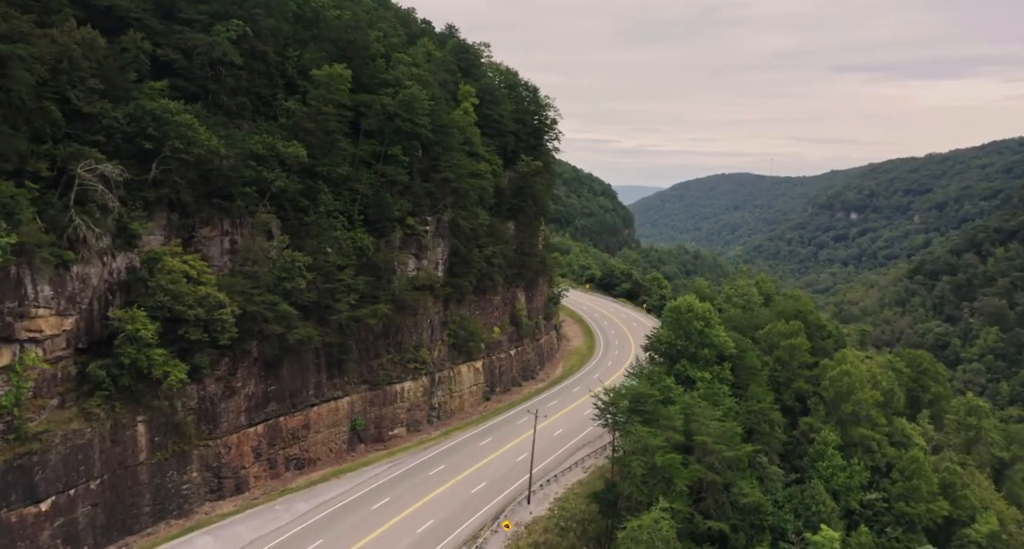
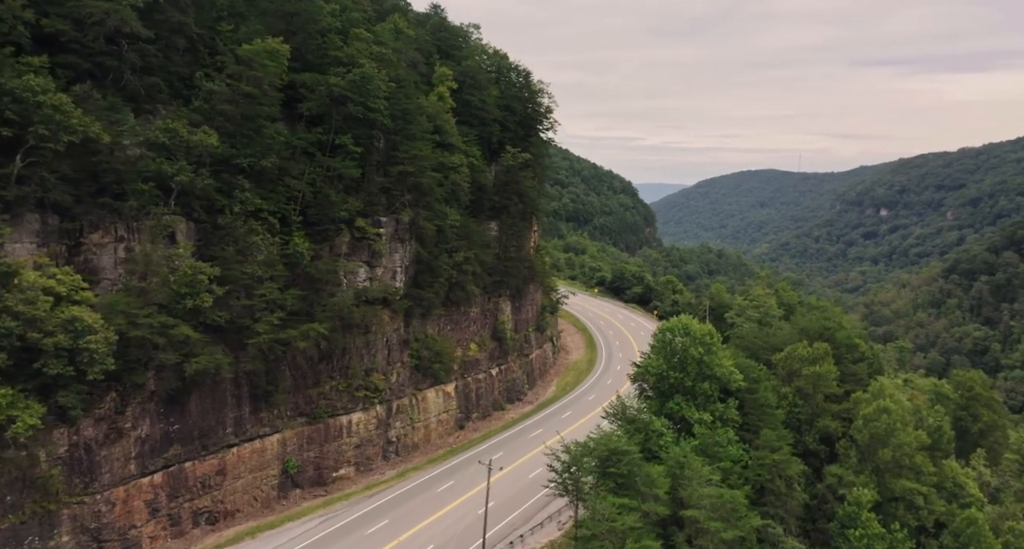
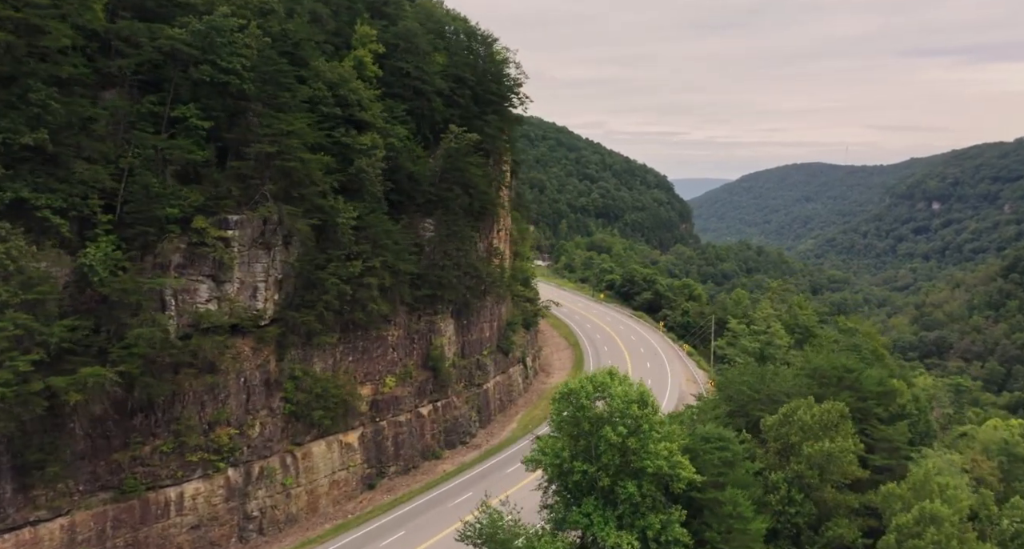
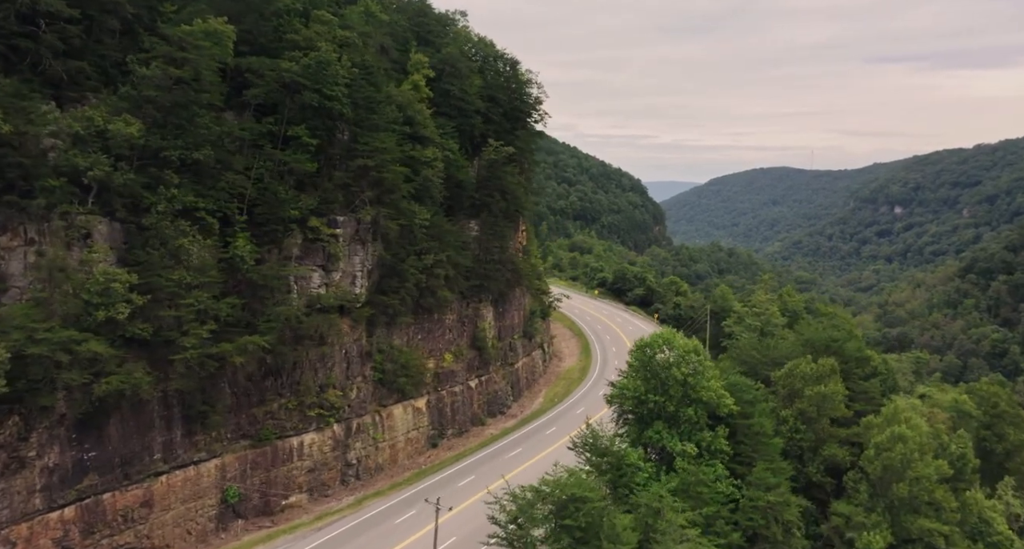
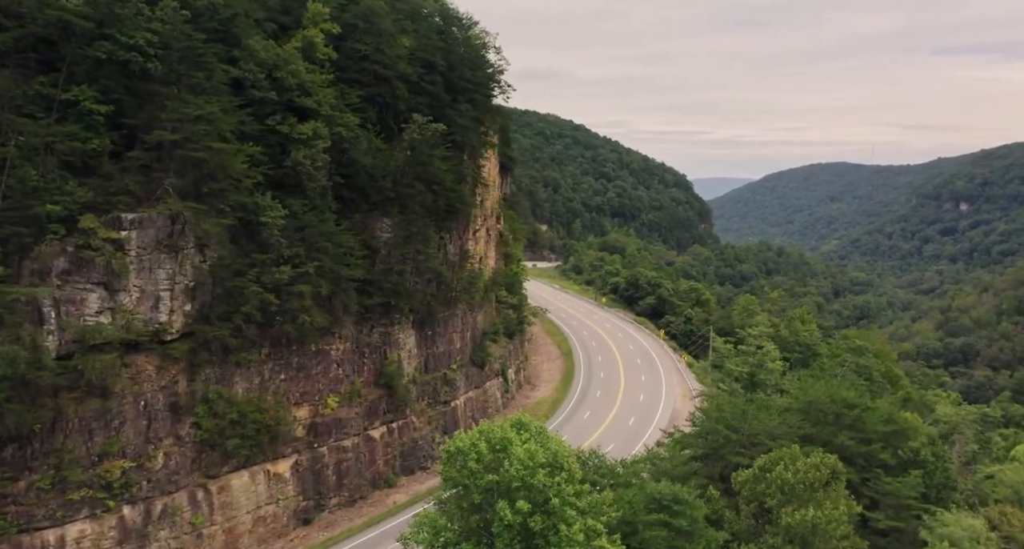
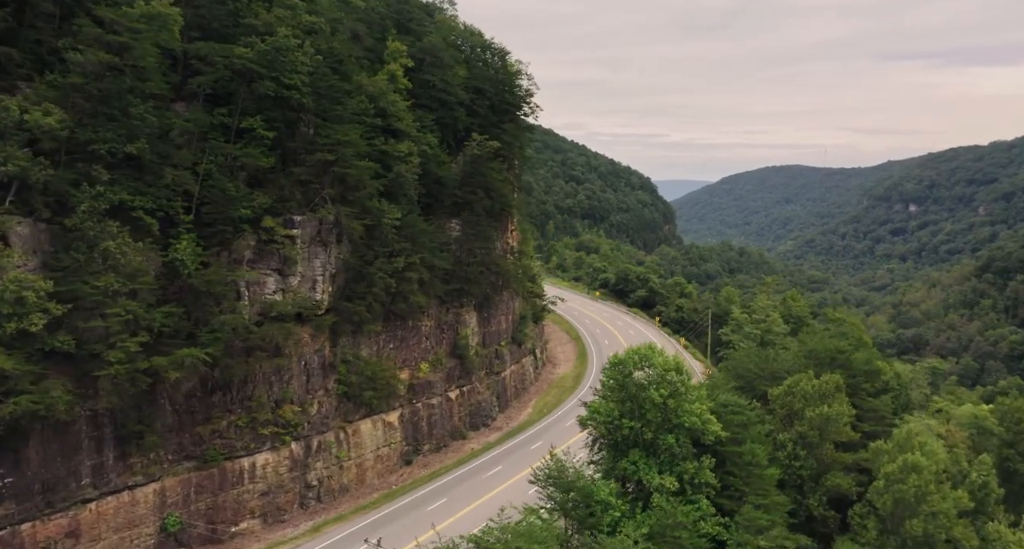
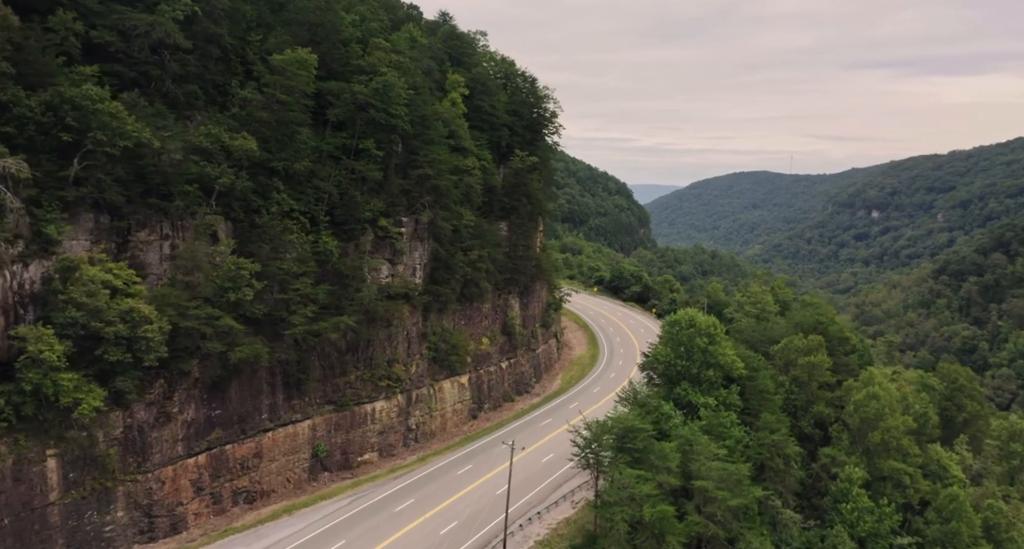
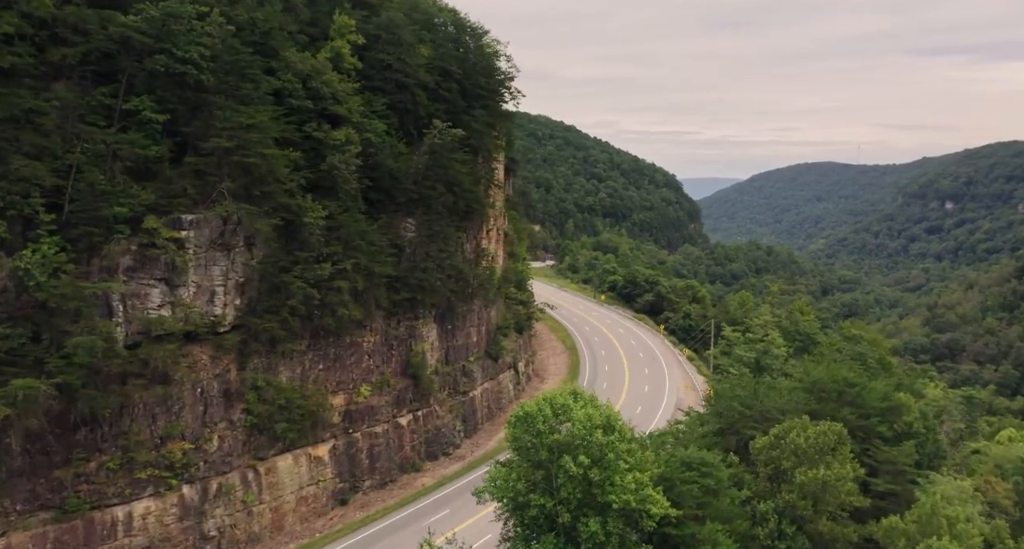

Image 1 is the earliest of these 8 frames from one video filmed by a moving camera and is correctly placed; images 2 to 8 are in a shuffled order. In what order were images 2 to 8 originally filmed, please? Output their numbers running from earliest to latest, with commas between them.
7, 2, 4, 6, 3, 8, 5
